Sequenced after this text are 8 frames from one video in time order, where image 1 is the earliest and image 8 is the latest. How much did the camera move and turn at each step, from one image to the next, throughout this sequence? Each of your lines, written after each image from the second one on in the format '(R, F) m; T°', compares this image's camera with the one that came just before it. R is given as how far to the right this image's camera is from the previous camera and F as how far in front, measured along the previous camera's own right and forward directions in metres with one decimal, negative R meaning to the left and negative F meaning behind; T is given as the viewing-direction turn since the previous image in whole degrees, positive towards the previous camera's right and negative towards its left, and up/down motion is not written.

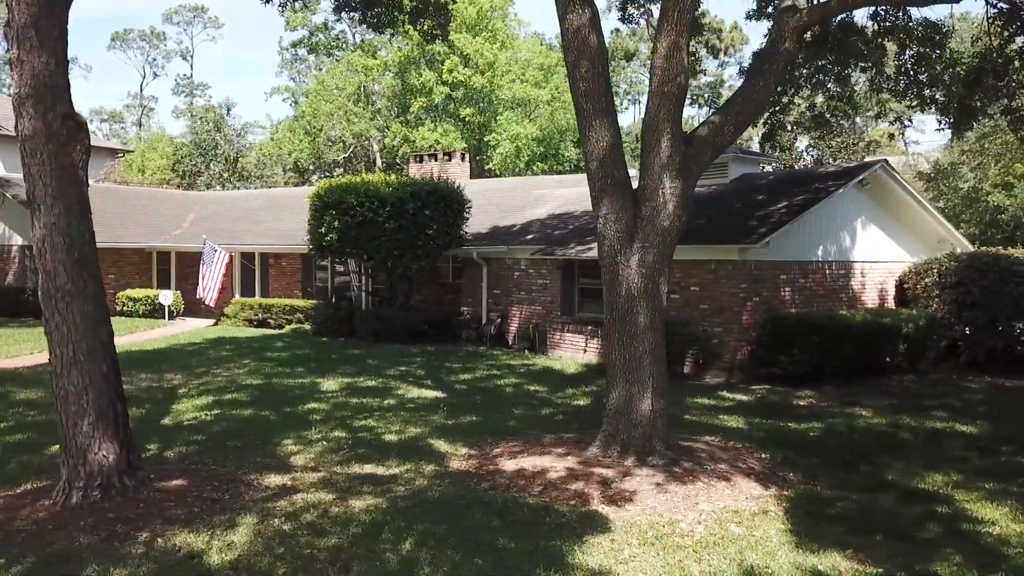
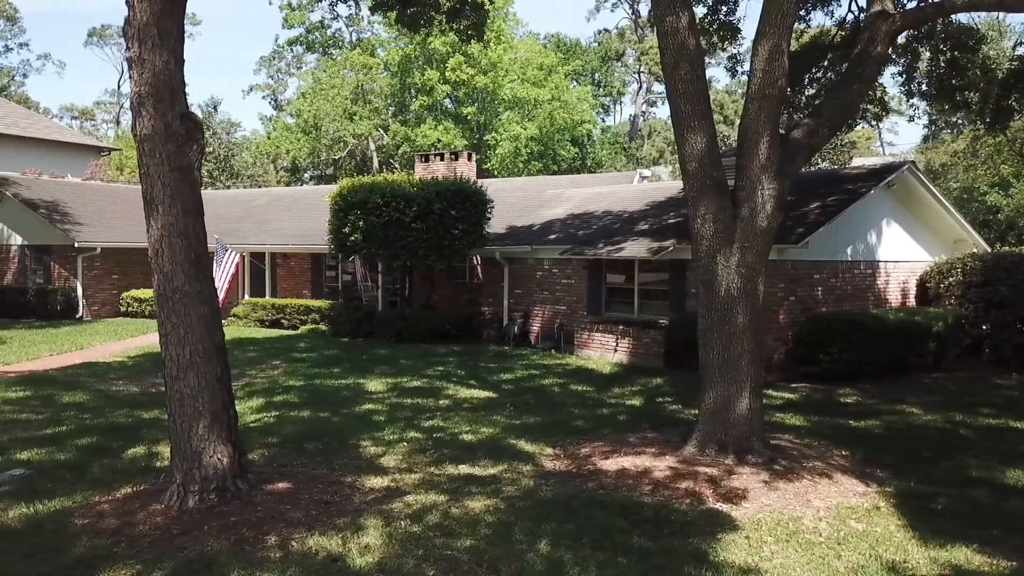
(-1.1, 0.0) m; +2°
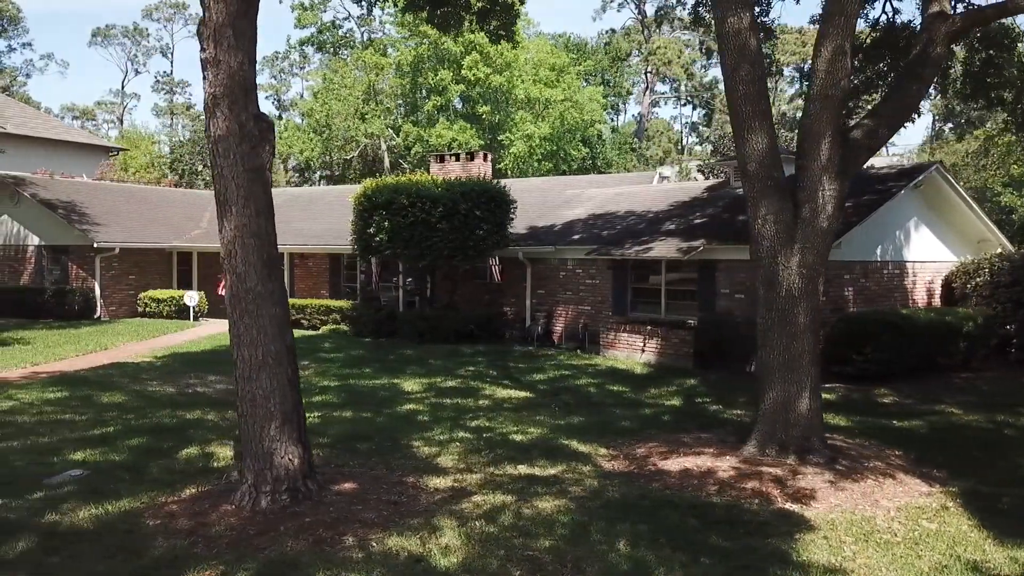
(-0.5, 0.0) m; 0°
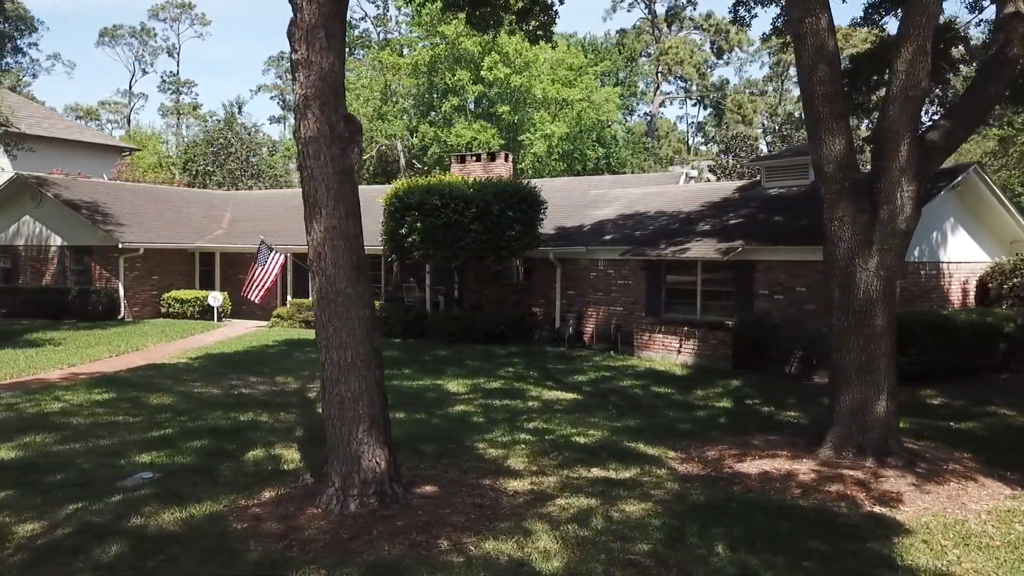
(-0.7, 0.0) m; 0°
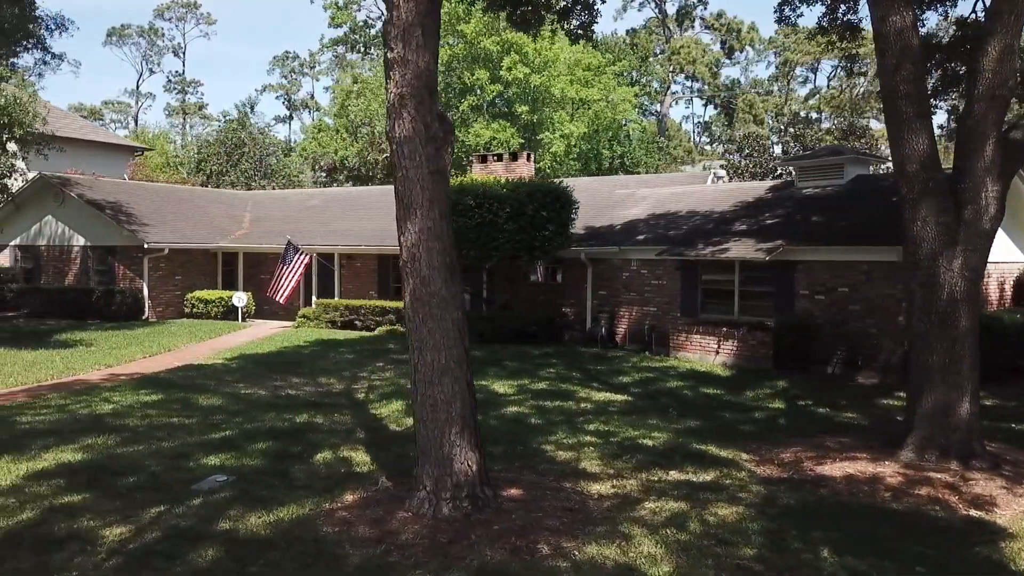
(-0.7, +0.1) m; 0°
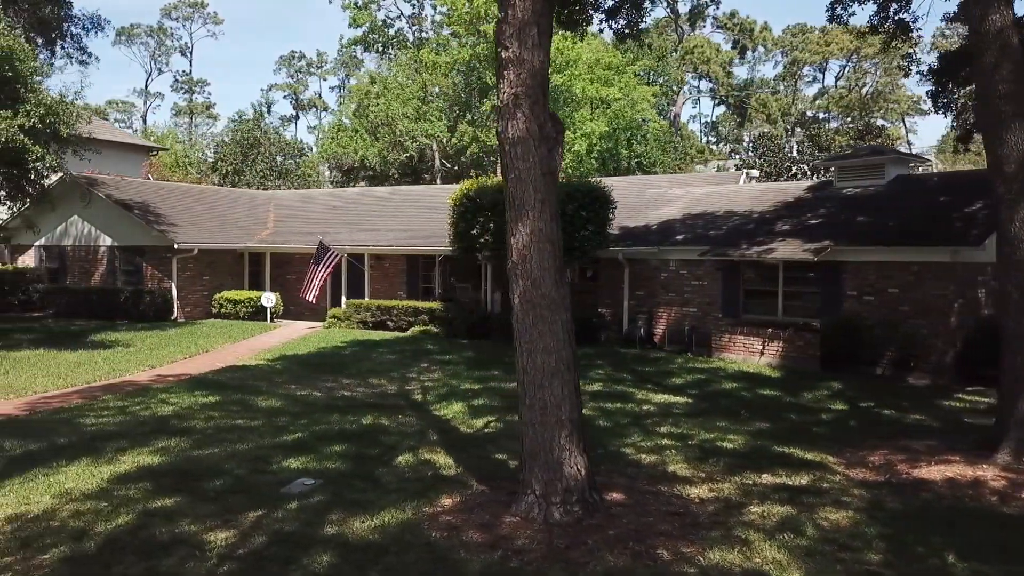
(-0.8, +0.1) m; 0°
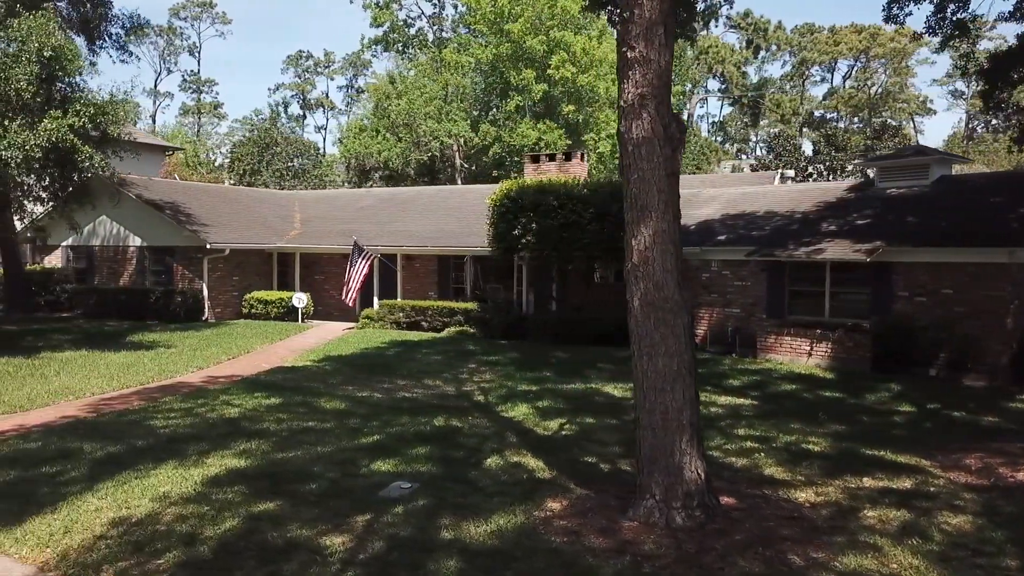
(-0.9, +0.1) m; 0°
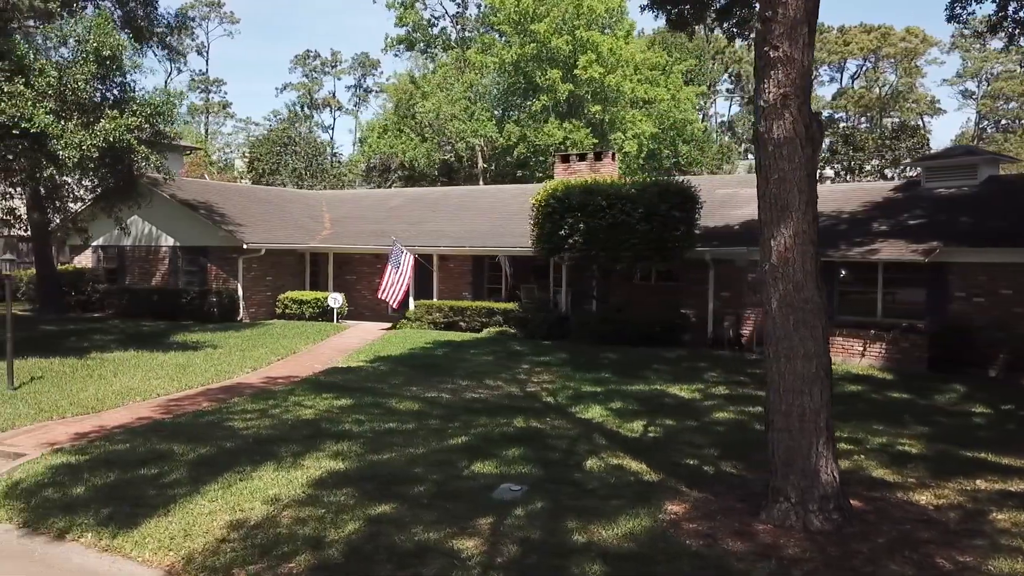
(-1.0, 0.0) m; 0°
